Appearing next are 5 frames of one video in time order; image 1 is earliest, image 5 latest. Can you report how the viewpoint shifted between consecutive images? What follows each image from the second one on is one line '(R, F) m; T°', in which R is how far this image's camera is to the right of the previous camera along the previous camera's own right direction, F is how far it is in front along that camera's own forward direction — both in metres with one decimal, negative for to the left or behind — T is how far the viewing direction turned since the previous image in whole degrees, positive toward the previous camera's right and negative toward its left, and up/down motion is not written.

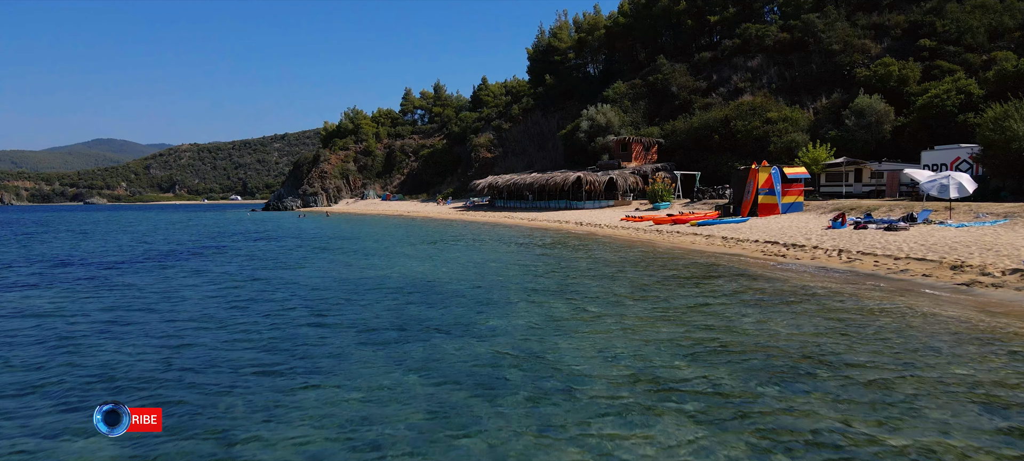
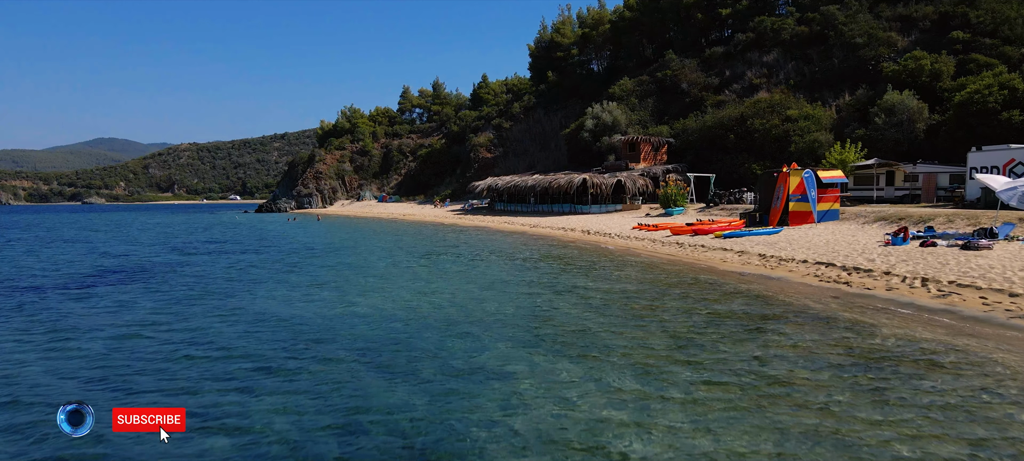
(0.0, +2.7) m; 0°
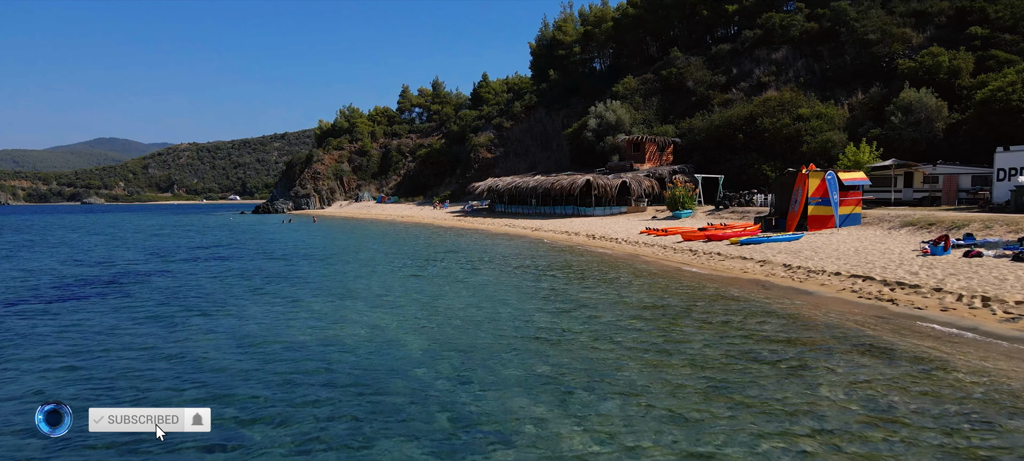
(0.0, +1.3) m; 0°
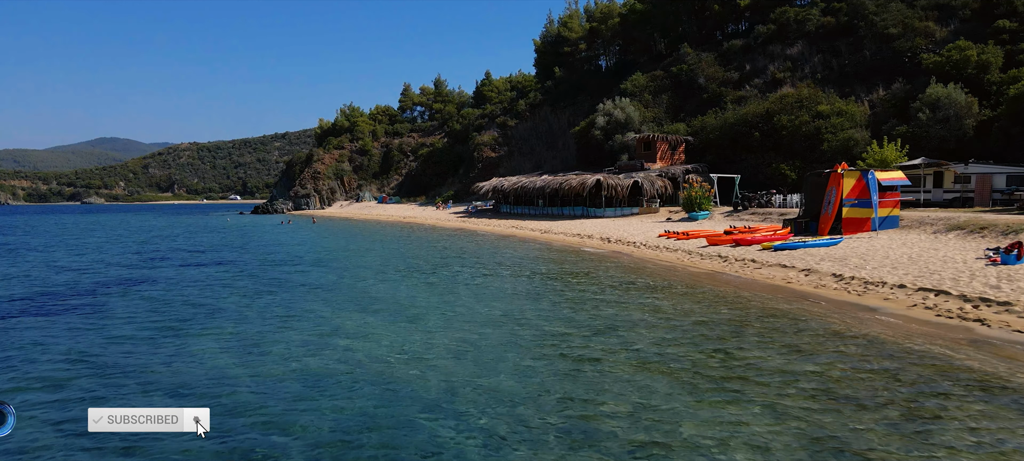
(-0.5, +1.4) m; 0°
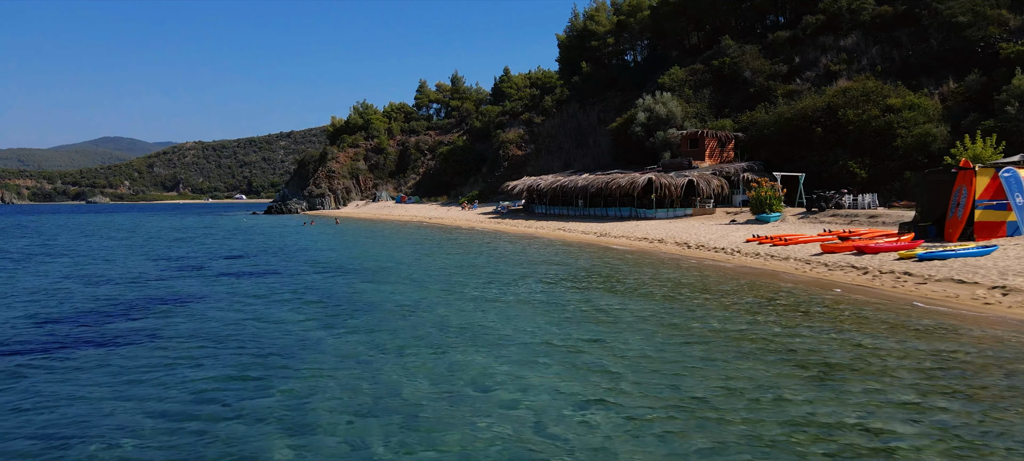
(-3.3, +2.3) m; 0°
